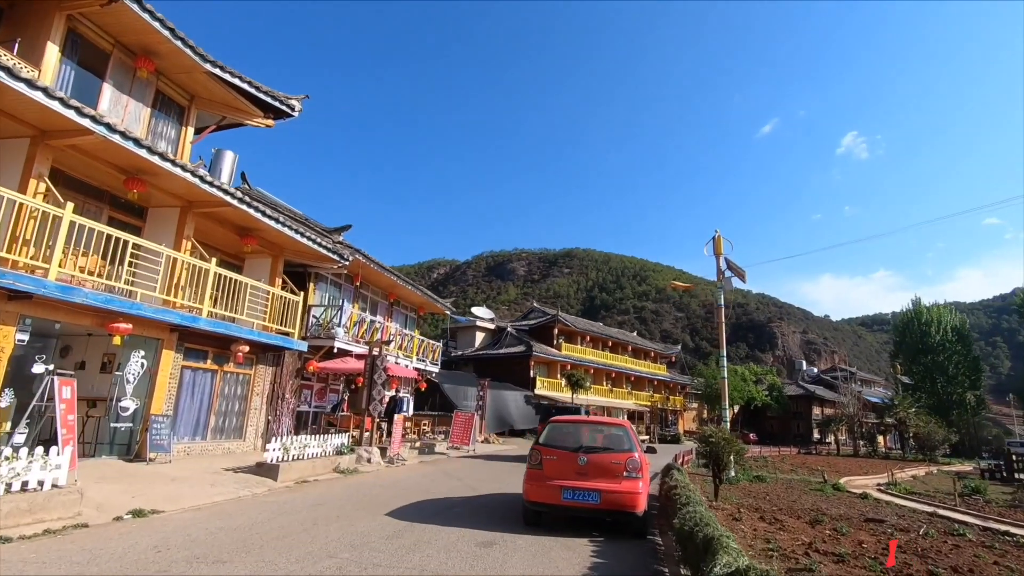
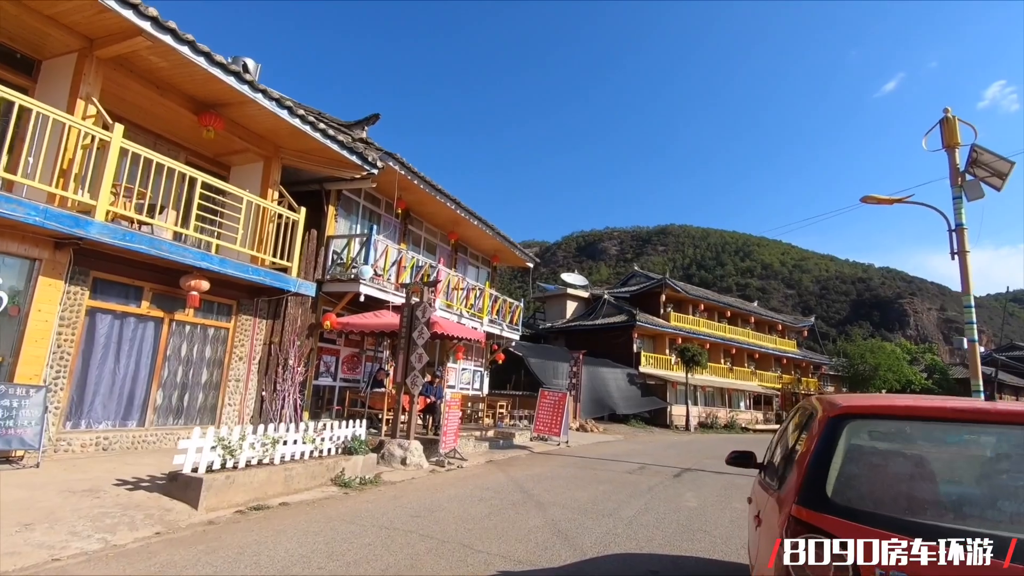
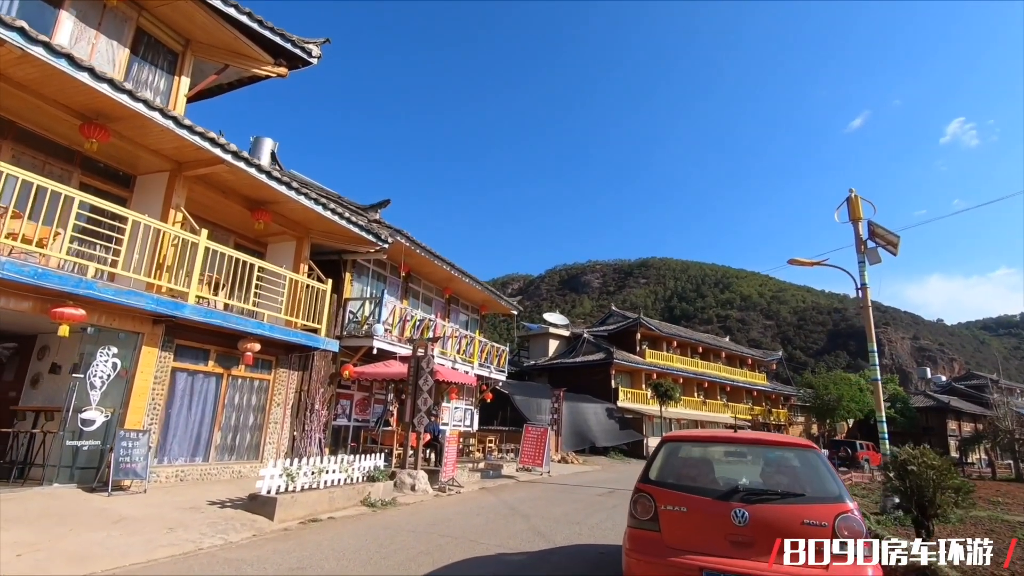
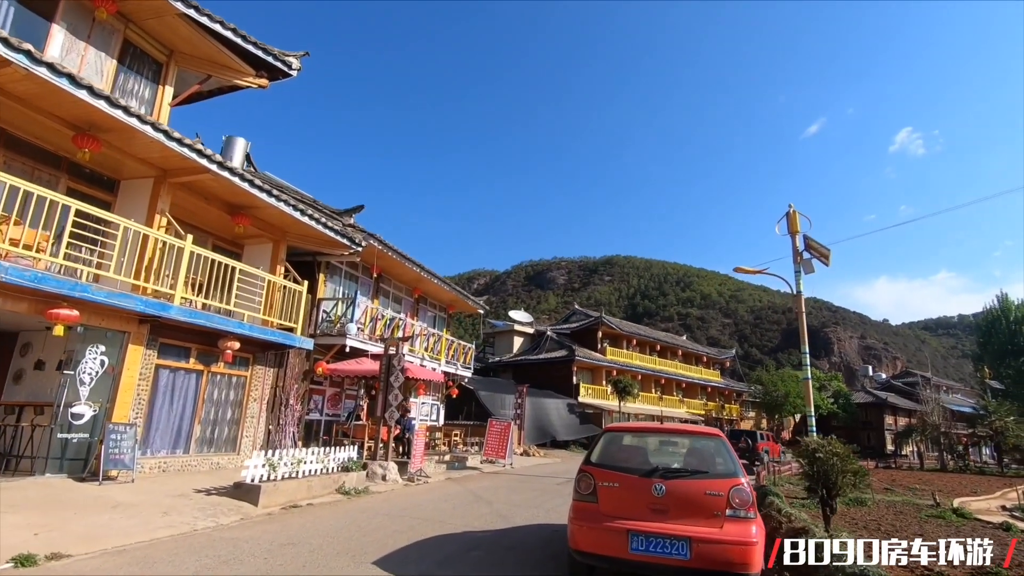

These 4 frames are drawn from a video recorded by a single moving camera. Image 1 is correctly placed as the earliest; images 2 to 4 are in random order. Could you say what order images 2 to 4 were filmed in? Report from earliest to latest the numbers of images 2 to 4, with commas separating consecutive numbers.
4, 3, 2
